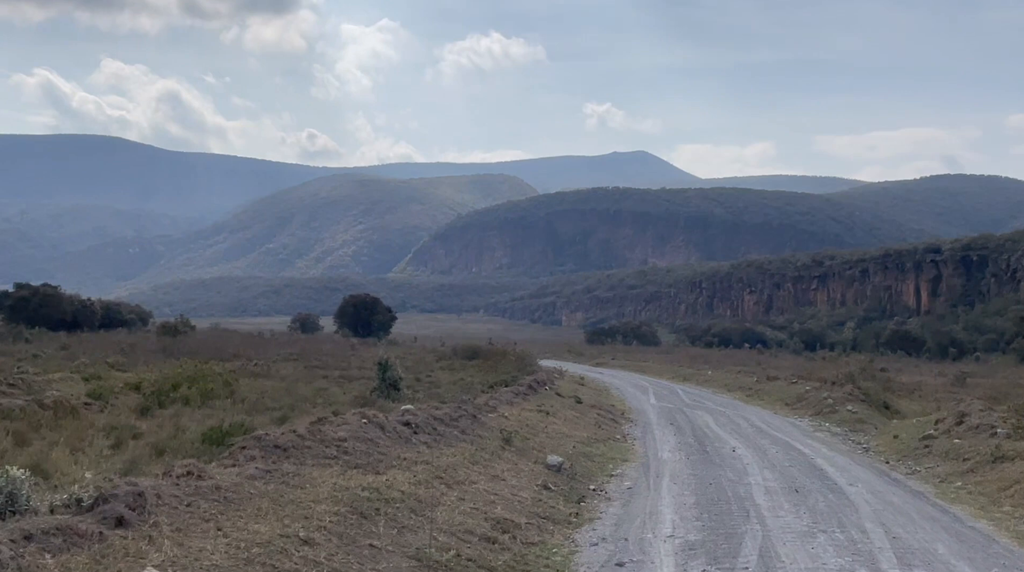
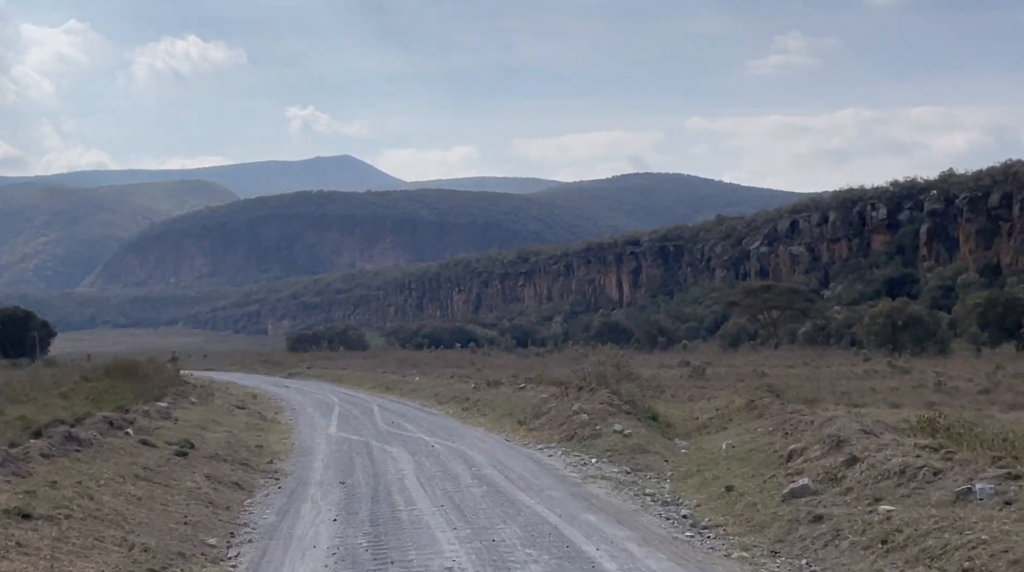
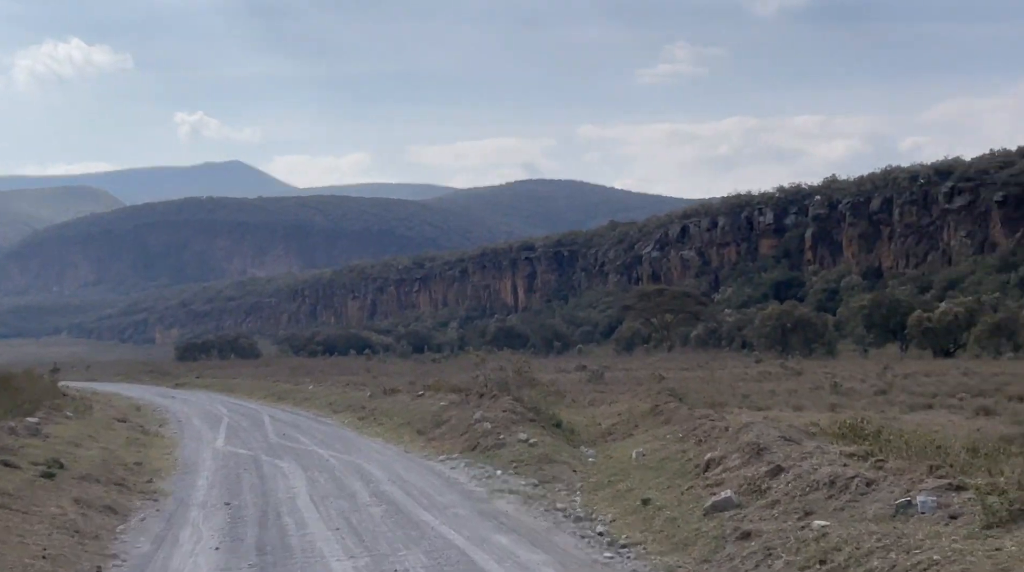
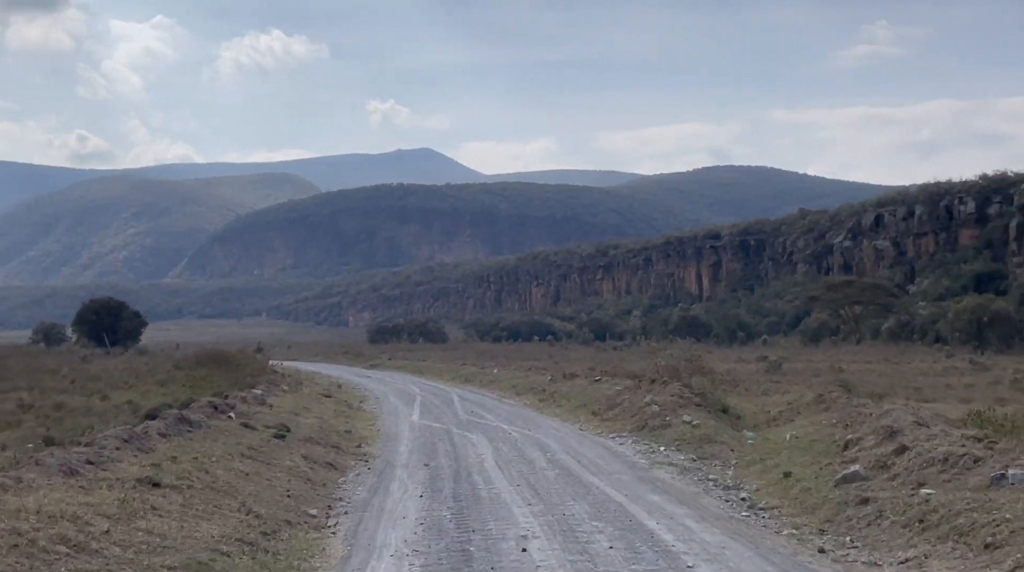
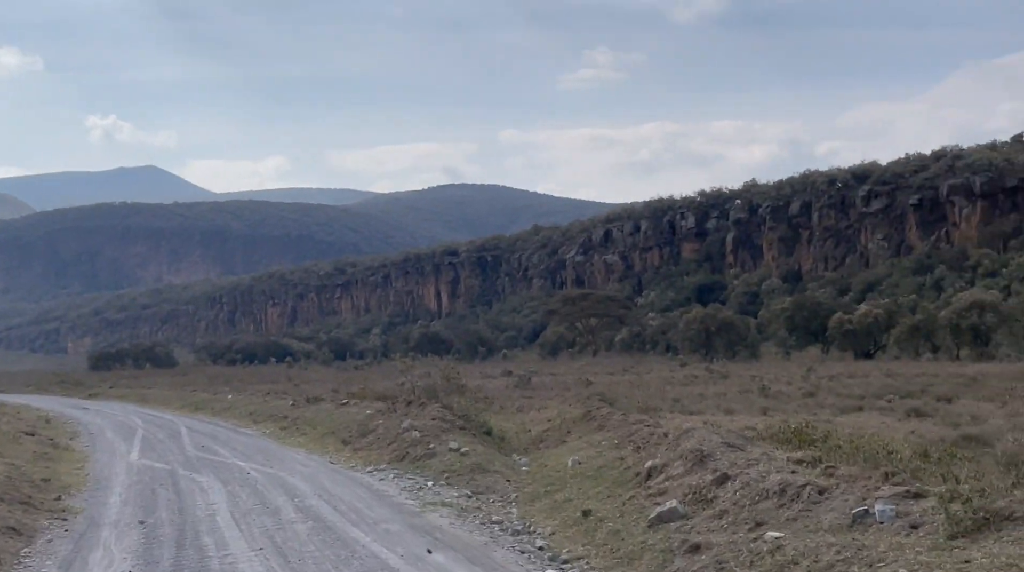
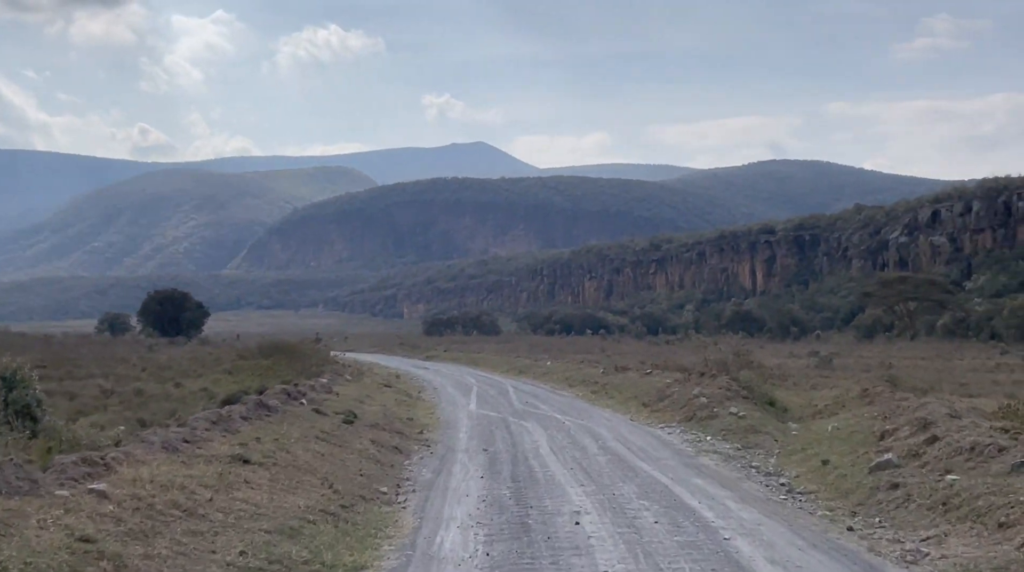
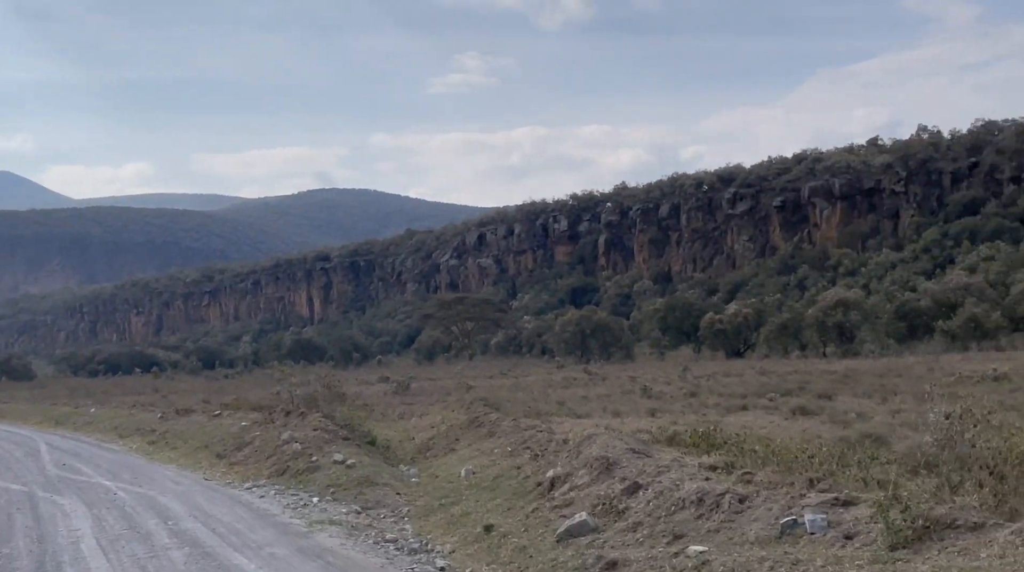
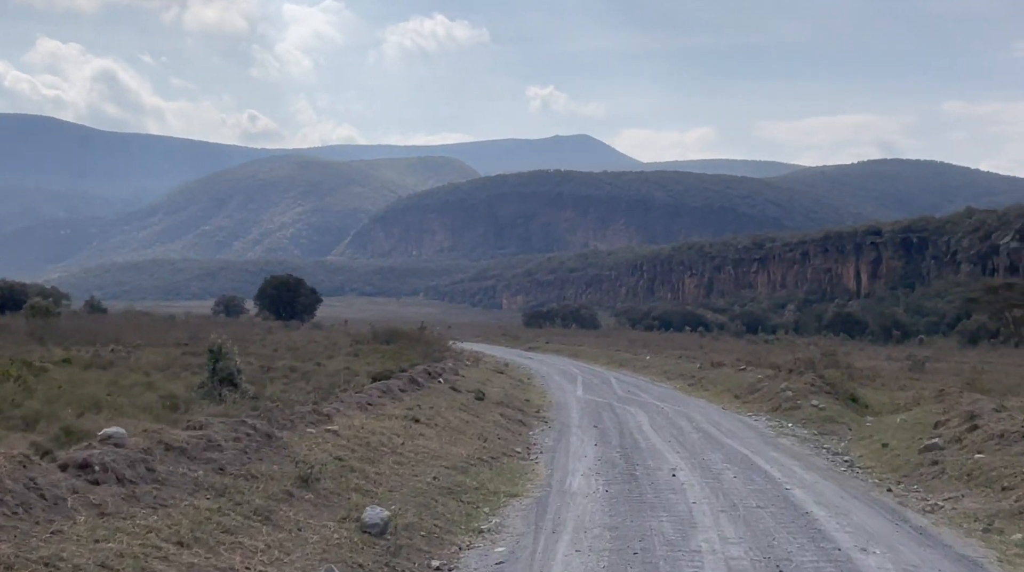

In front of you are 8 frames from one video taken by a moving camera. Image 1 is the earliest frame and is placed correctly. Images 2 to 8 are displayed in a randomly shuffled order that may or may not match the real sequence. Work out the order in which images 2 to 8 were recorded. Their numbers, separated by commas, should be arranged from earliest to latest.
8, 6, 4, 2, 3, 5, 7
